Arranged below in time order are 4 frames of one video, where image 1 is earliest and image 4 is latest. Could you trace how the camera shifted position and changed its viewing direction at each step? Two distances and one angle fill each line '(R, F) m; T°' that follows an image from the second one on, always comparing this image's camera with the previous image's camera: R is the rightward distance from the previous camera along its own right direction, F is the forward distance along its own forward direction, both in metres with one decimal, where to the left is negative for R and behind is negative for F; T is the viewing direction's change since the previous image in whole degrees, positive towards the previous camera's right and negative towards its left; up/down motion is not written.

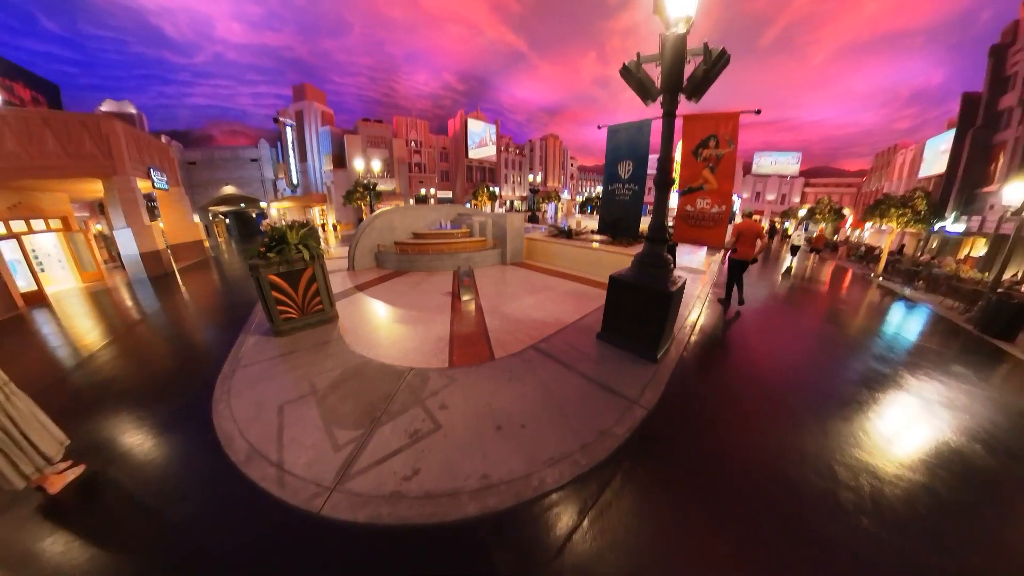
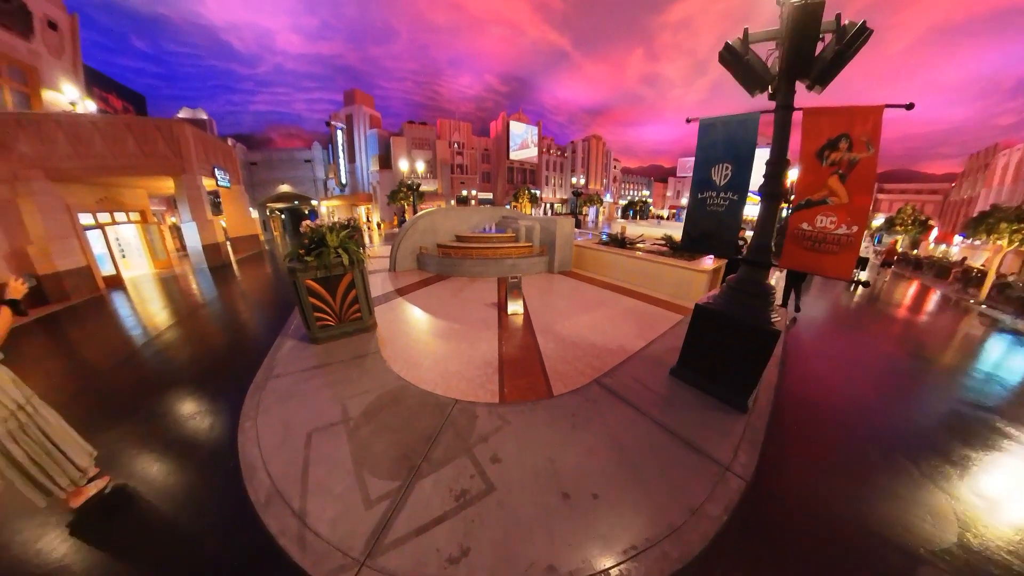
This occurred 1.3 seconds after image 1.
(-0.3, +0.6) m; -6°
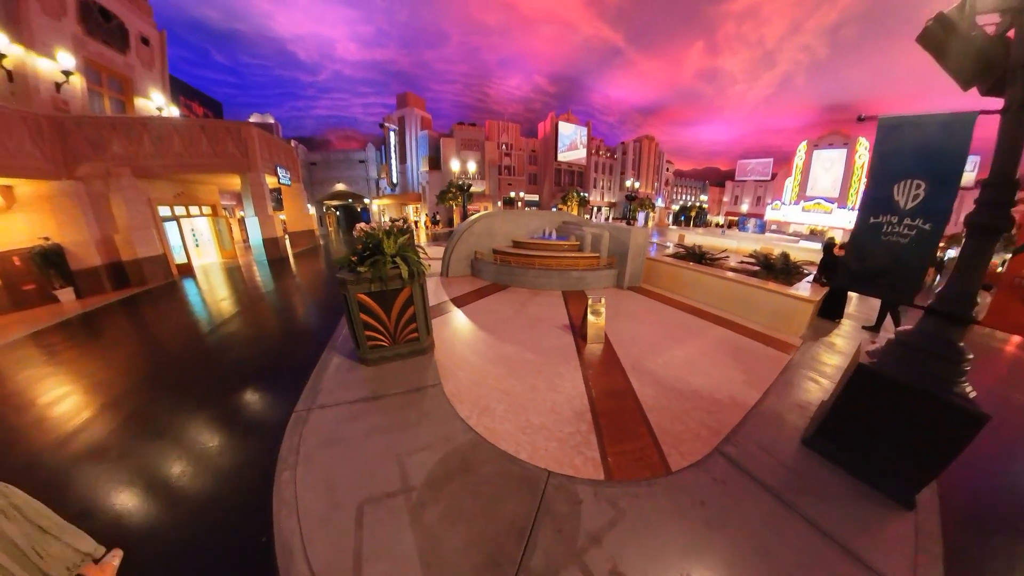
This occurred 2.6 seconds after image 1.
(-0.6, +0.8) m; -6°
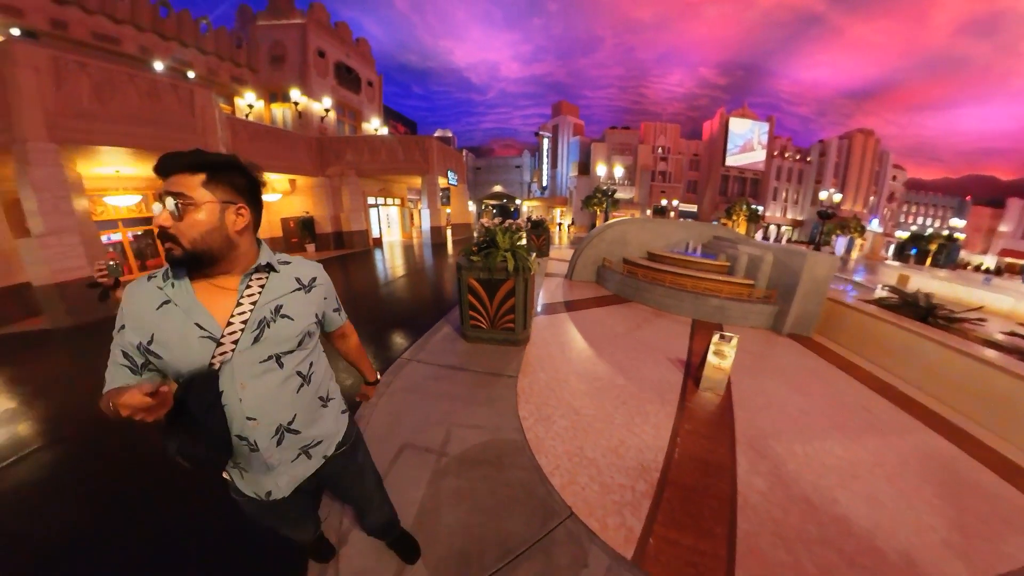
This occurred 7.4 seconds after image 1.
(+0.5, +0.2) m; -23°
